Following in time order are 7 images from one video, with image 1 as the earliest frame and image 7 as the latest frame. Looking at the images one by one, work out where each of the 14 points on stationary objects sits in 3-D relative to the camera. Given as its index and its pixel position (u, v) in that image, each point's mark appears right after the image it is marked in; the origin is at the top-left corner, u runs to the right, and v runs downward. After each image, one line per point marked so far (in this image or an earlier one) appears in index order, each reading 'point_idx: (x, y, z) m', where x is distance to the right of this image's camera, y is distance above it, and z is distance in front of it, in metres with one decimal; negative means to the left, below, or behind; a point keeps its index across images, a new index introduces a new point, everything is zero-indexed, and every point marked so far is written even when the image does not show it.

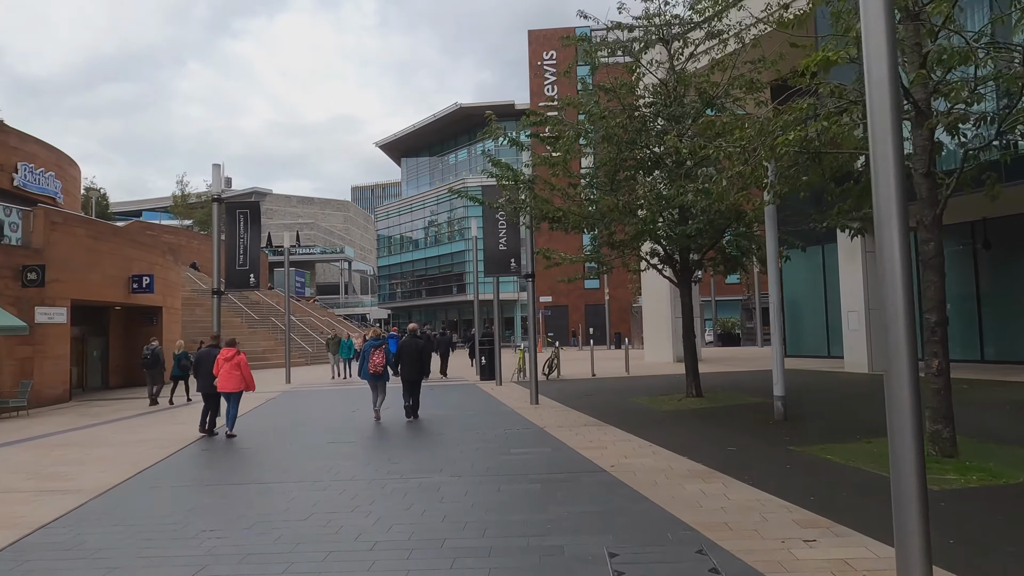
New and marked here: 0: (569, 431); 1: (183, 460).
0: (+0.8, -2.1, +9.7) m
1: (-4.6, -2.4, +9.2) m
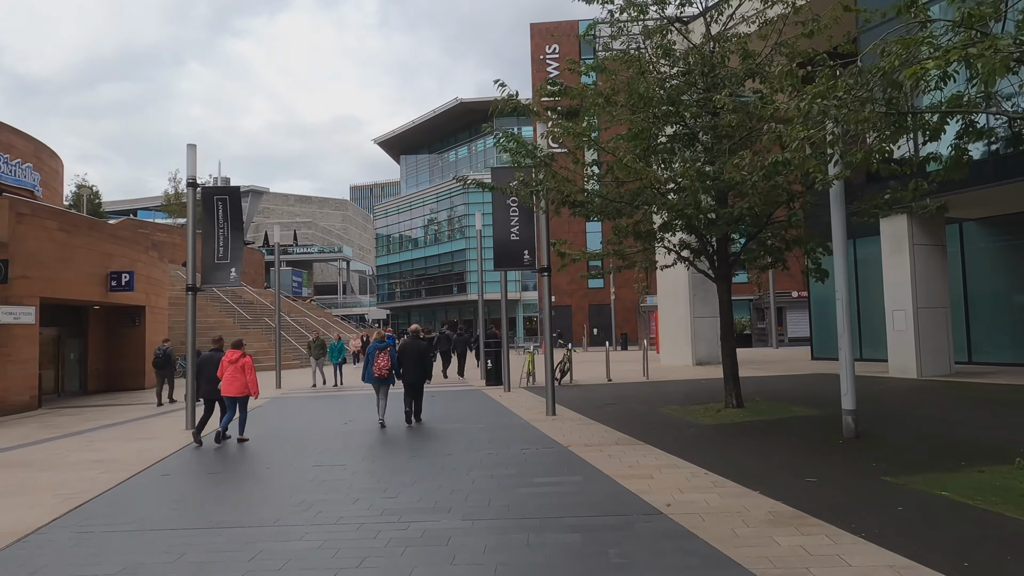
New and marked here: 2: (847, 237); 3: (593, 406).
0: (+1.1, -2.0, +8.1) m
1: (-4.4, -2.3, +7.7) m
2: (+4.3, +0.7, +8.4) m
3: (+1.6, -2.3, +12.8) m
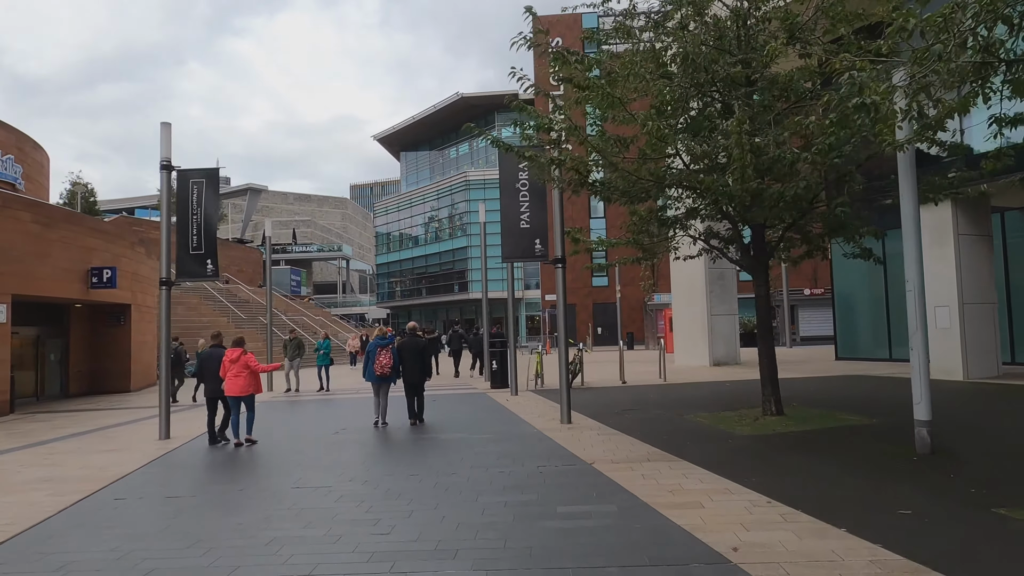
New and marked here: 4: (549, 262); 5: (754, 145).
0: (+1.3, -1.9, +6.9) m
1: (-4.2, -2.2, +6.4) m
2: (+4.4, +0.8, +7.2) m
3: (+1.8, -2.2, +11.6) m
4: (+0.6, +0.4, +10.7) m
5: (+2.8, +1.6, +7.8) m
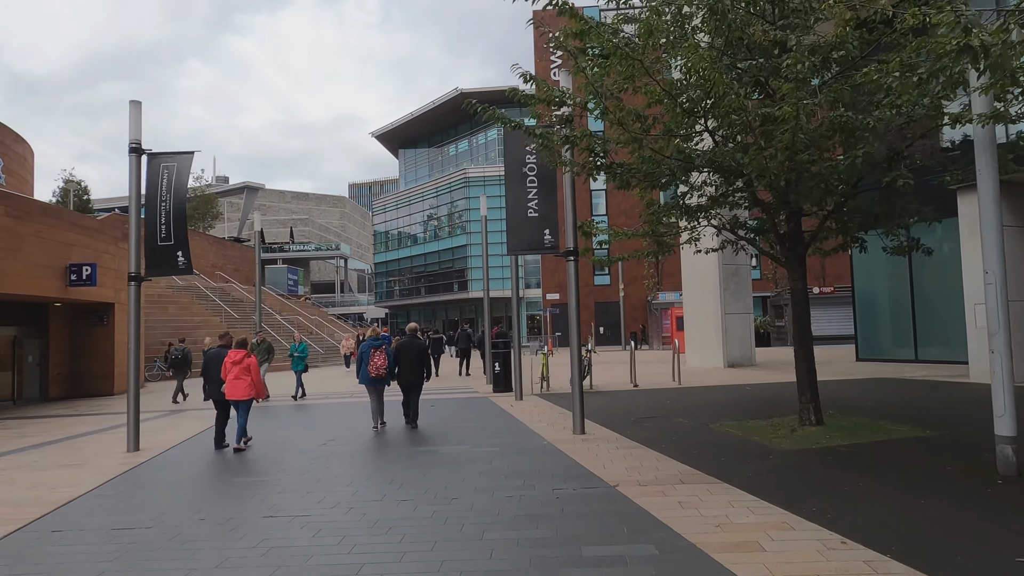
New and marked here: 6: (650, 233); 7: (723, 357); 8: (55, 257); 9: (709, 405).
0: (+1.4, -1.8, +5.9) m
1: (-4.1, -2.1, +5.4) m
2: (+4.5, +0.8, +6.2) m
3: (+1.9, -2.1, +10.5) m
4: (+0.7, +0.5, +9.7) m
5: (+2.9, +1.7, +6.7) m
6: (+2.0, +0.8, +9.7) m
7: (+6.0, -2.0, +18.8) m
8: (-12.6, +0.8, +18.2) m
9: (+3.5, -2.1, +11.7) m
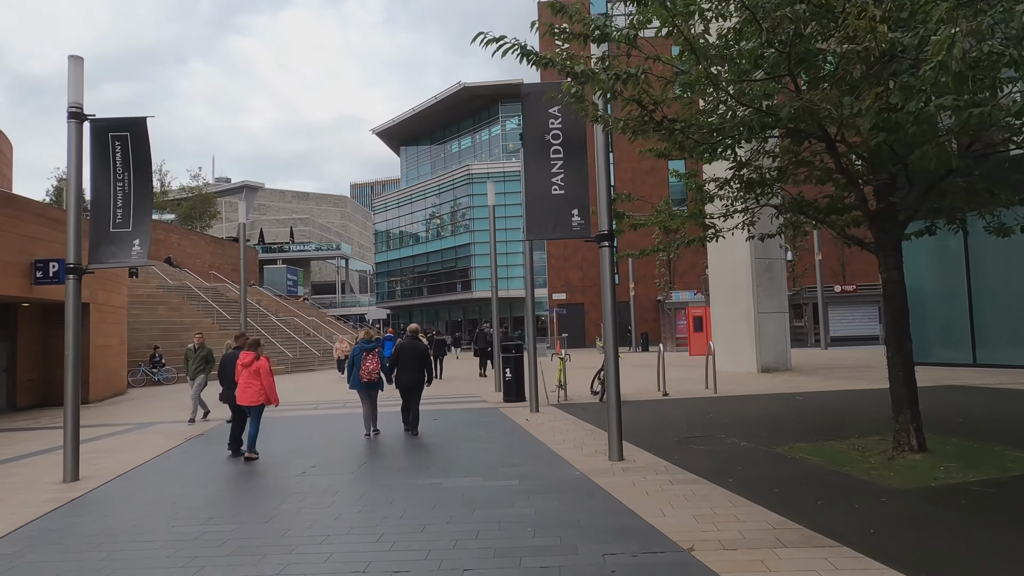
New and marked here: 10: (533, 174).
0: (+1.6, -1.7, +4.1) m
1: (-3.9, -2.0, +3.6) m
2: (+4.8, +0.9, +4.4) m
3: (+2.1, -2.0, +8.8) m
4: (+0.9, +0.6, +7.9) m
5: (+3.1, +1.8, +4.9) m
6: (+2.3, +0.9, +7.9) m
7: (+6.3, -1.9, +17.0) m
8: (-12.3, +0.9, +16.5) m
9: (+3.7, -2.0, +9.9) m
10: (+0.3, +1.4, +8.1) m
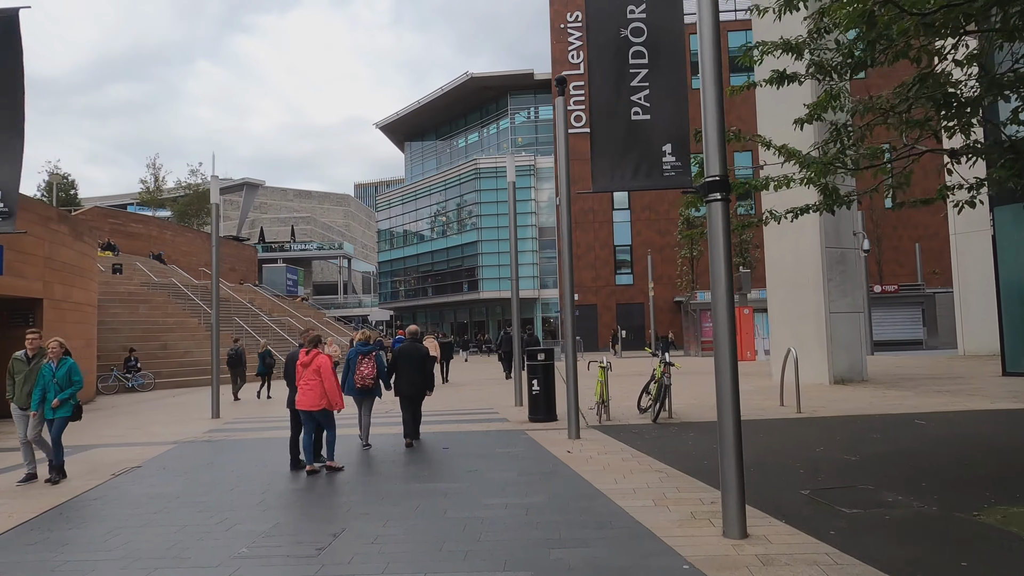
0: (+2.0, -1.6, +1.3) m
1: (-3.4, -1.8, +0.9) m
2: (+5.2, +1.1, +1.6) m
3: (+2.6, -1.9, +6.0) m
4: (+1.4, +0.8, +5.1) m
5: (+3.6, +2.0, +2.1) m
6: (+2.7, +1.1, +5.2) m
7: (+6.8, -1.8, +14.2) m
8: (-11.8, +1.1, +13.8) m
9: (+4.2, -1.8, +7.1) m
10: (+0.7, +1.6, +5.3) m
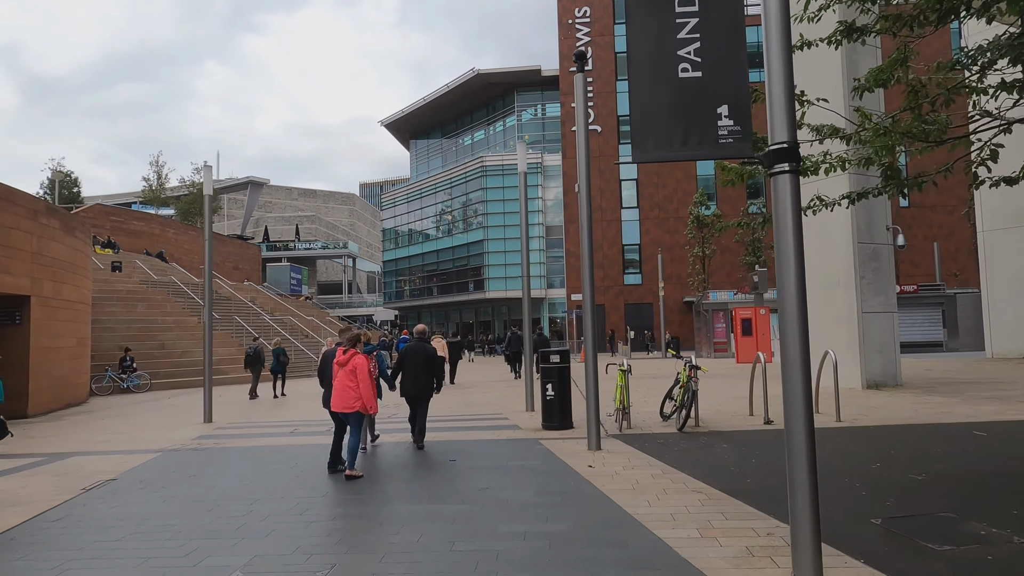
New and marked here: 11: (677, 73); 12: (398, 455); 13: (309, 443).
0: (+2.1, -1.5, +0.4) m
1: (-3.3, -1.8, 0.0) m
2: (+5.3, +1.2, +0.7) m
3: (+2.7, -1.8, +5.1) m
4: (+1.5, +0.8, +4.2) m
5: (+3.7, +2.0, +1.2) m
6: (+2.9, +1.1, +4.3) m
7: (+7.0, -1.7, +13.2) m
8: (-11.6, +1.2, +13.0) m
9: (+4.4, -1.8, +6.2) m
10: (+0.9, +1.7, +4.5) m
11: (+1.1, +1.4, +4.4) m
12: (-1.6, -2.3, +8.9) m
13: (-3.1, -2.5, +10.3) m
